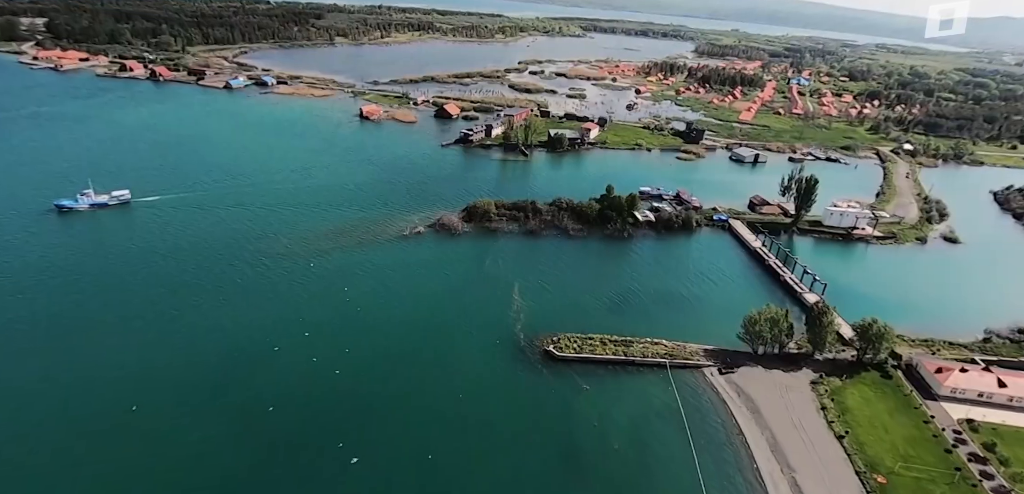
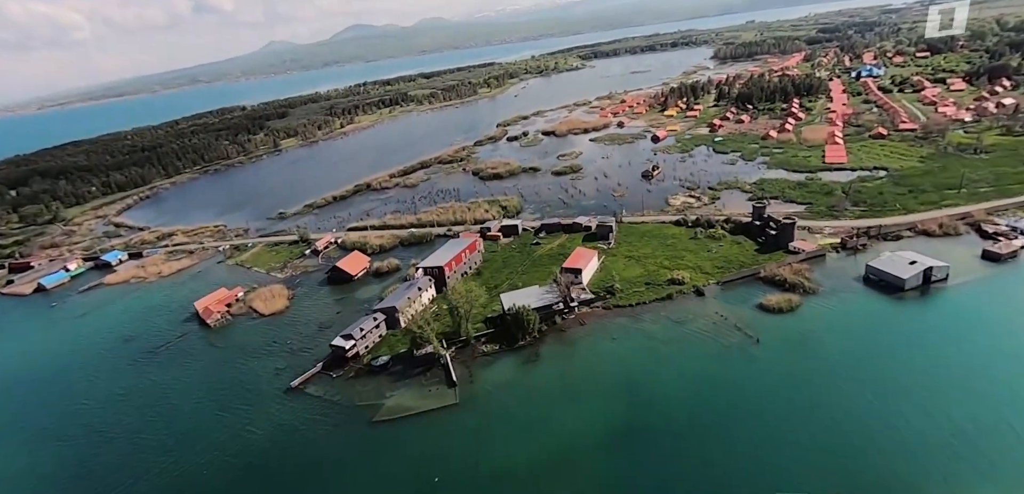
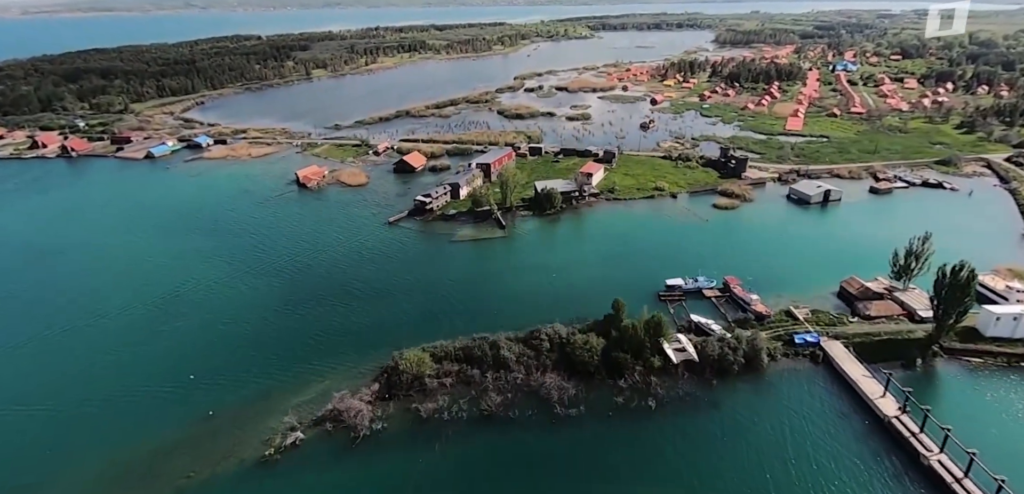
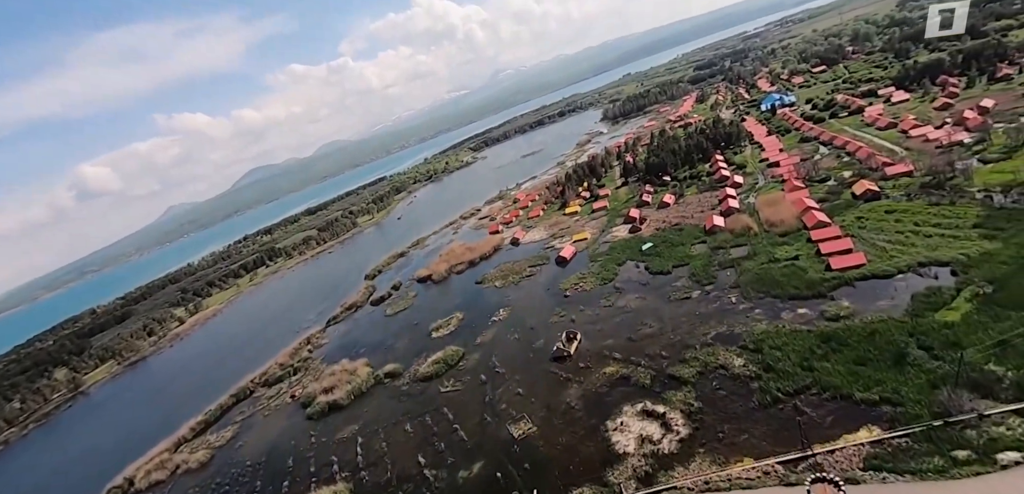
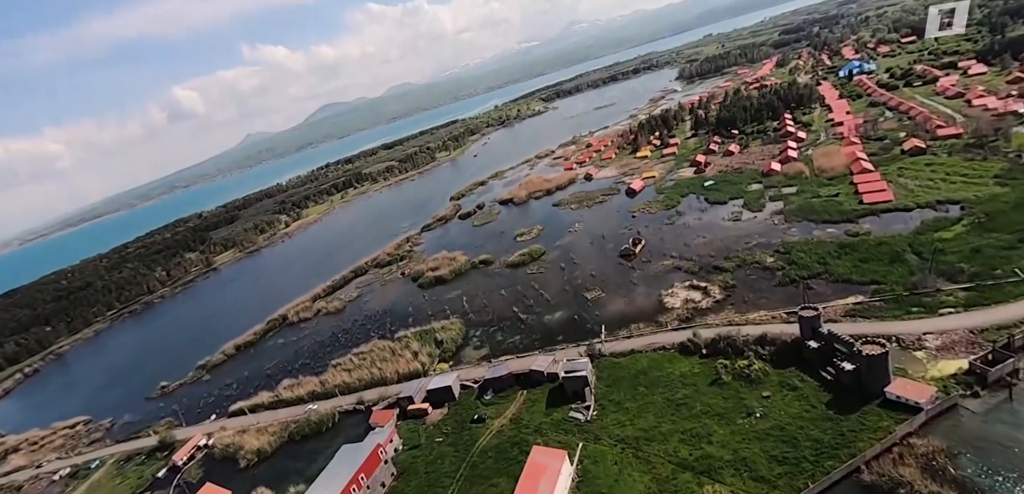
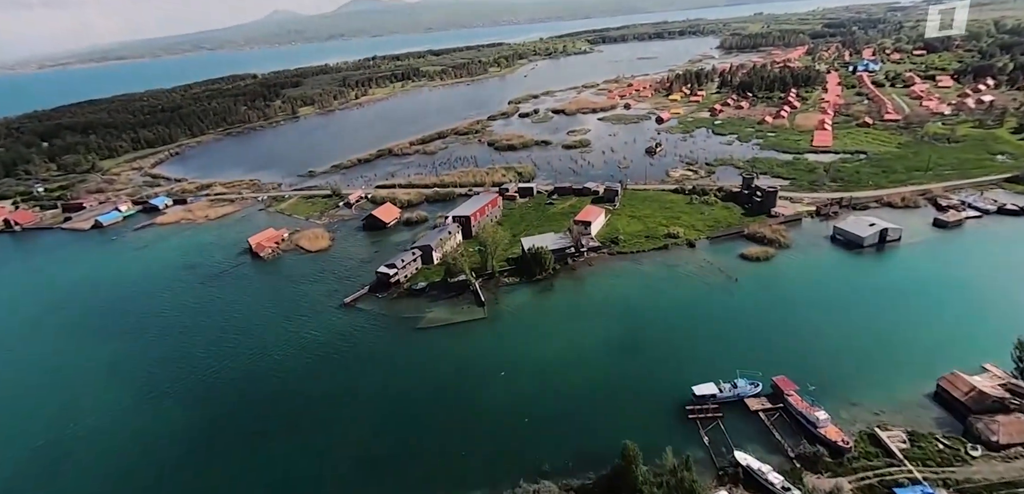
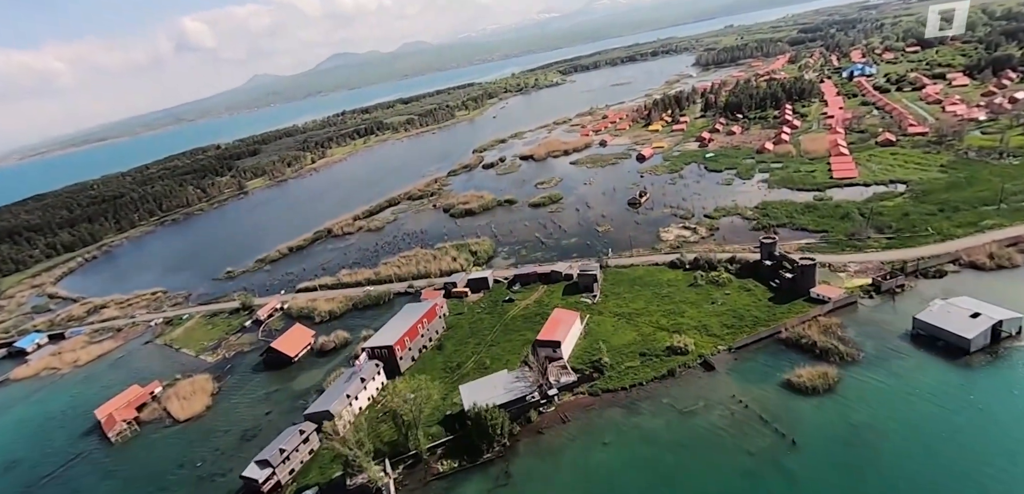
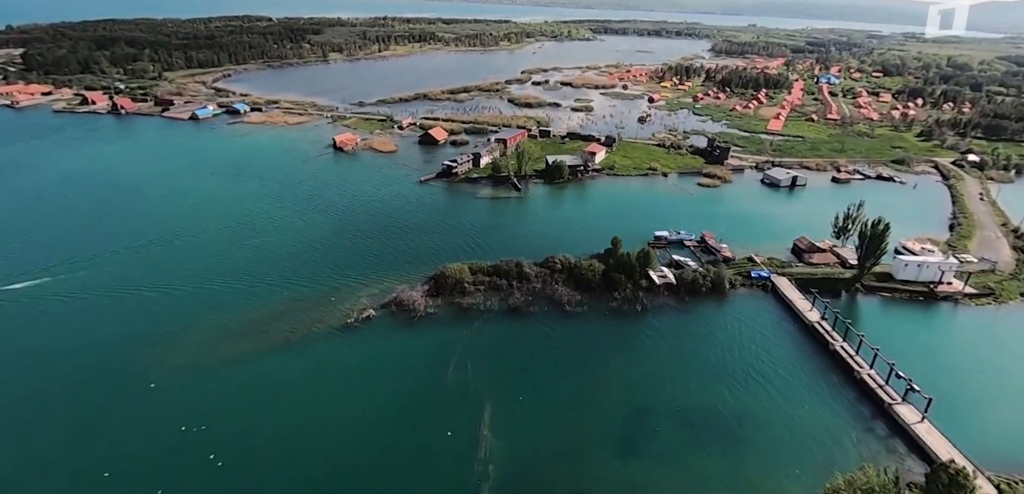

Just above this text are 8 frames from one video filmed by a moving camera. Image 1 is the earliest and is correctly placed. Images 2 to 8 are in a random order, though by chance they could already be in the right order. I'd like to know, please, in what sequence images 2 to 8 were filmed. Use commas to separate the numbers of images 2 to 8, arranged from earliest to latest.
8, 3, 6, 2, 7, 5, 4
